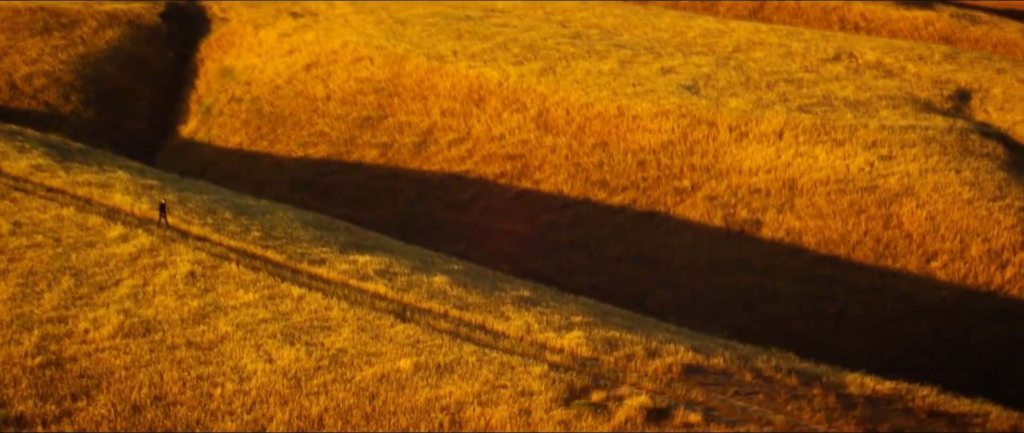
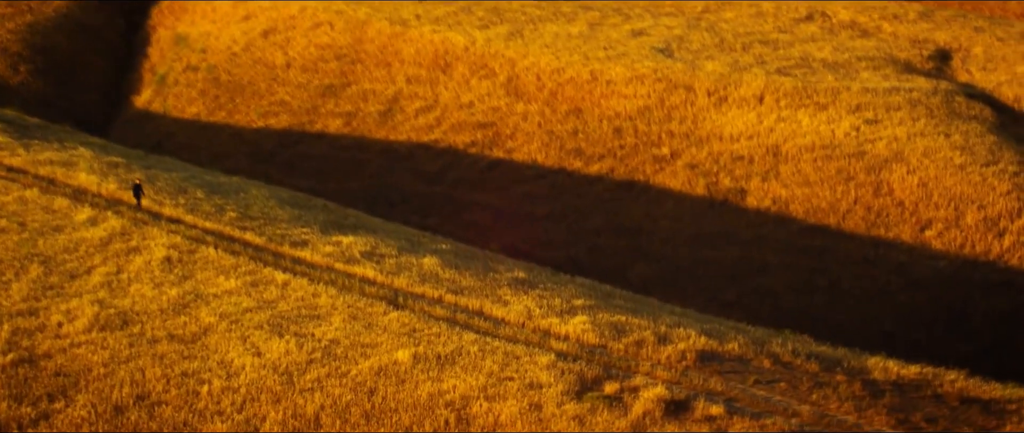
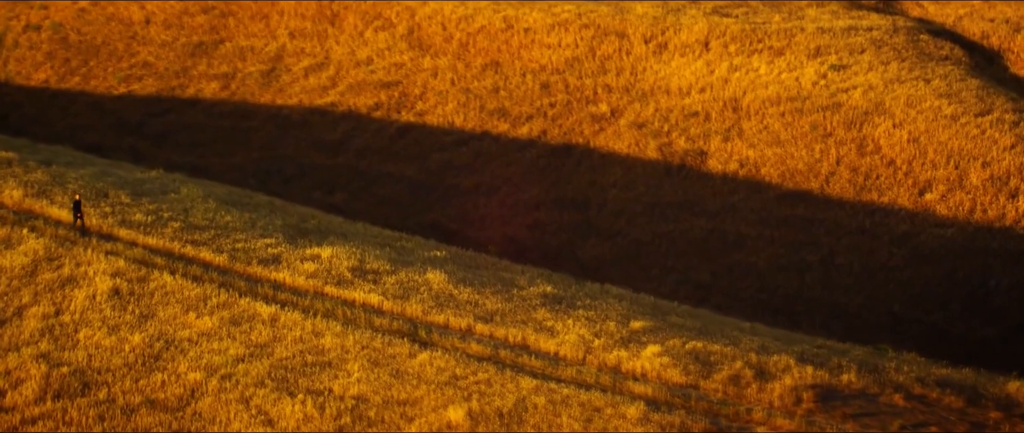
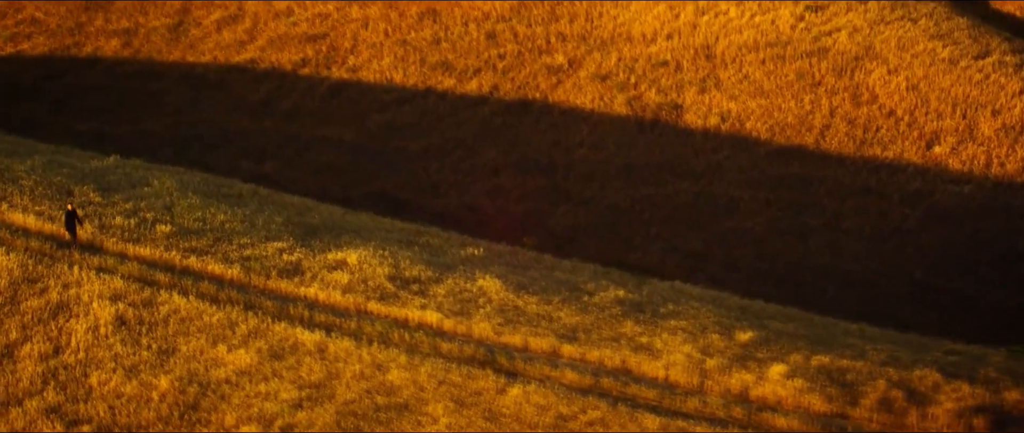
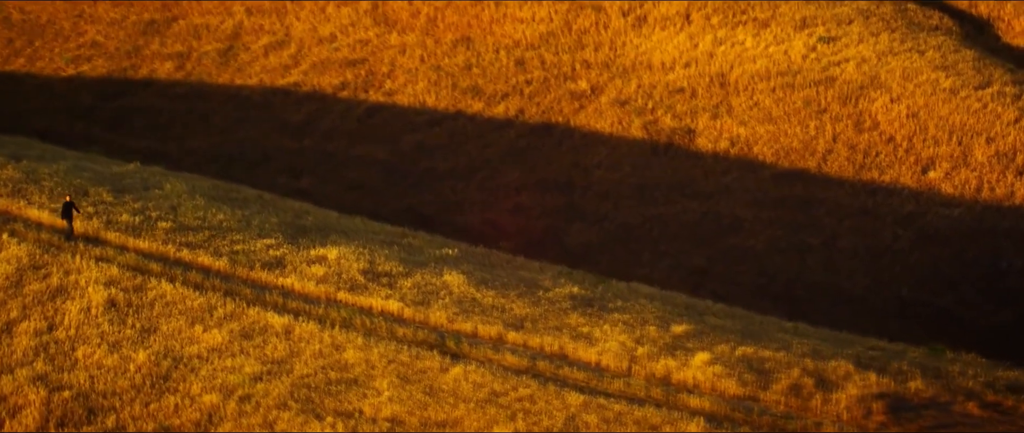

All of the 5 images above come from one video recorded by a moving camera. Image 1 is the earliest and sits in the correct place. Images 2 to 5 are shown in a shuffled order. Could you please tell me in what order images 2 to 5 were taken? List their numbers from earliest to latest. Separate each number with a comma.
2, 3, 5, 4
